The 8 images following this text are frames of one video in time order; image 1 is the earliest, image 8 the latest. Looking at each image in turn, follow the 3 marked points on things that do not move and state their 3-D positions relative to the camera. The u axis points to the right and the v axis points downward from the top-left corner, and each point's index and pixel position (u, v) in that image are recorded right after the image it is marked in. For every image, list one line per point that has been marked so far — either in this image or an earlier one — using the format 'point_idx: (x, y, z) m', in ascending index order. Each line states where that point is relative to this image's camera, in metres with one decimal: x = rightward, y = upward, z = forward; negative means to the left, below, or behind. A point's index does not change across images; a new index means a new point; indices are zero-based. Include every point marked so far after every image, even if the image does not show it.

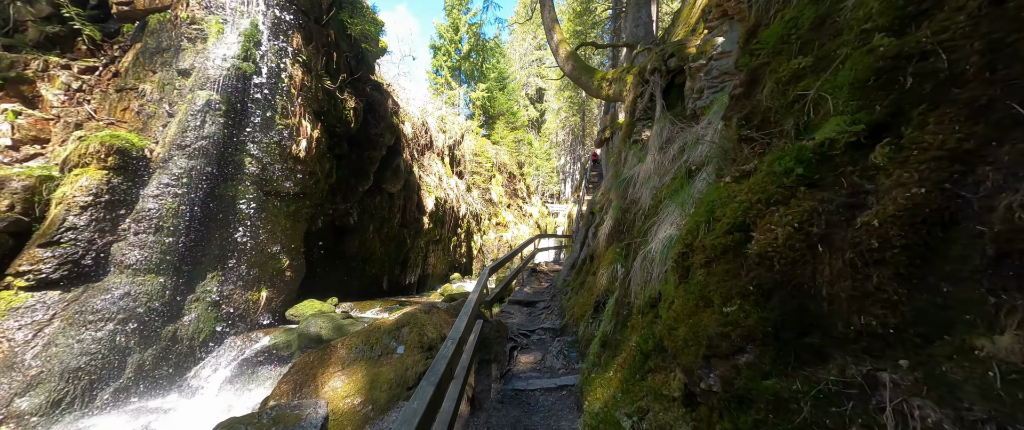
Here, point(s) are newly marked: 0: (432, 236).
0: (-3.6, -1.0, +16.0) m
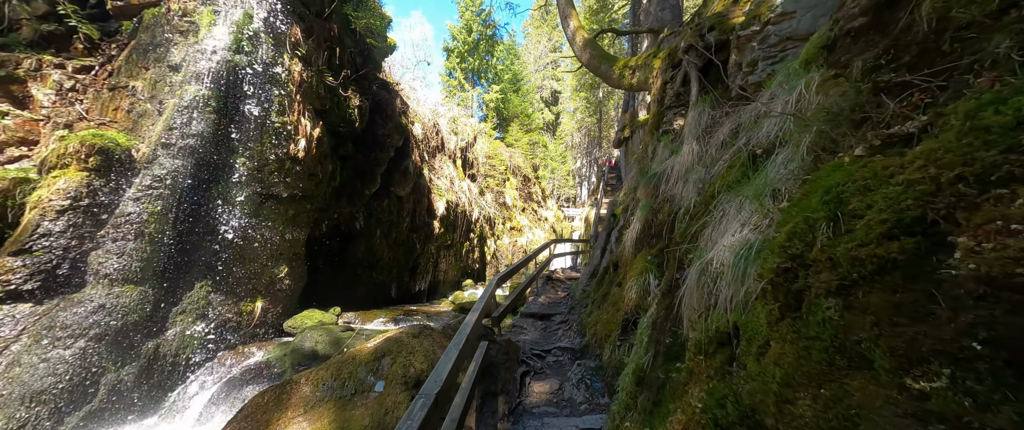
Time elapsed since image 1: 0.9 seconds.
0: (-3.0, -1.1, +15.4) m
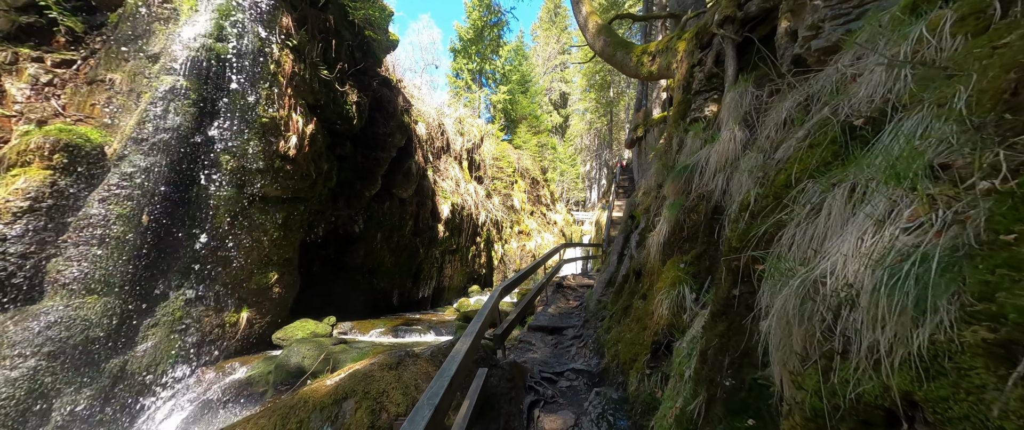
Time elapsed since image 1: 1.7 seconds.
0: (-2.7, -1.3, +14.9) m
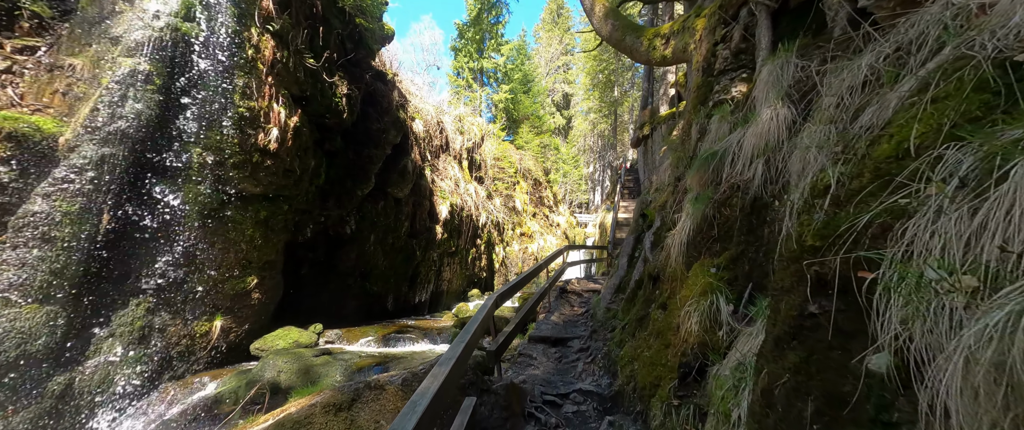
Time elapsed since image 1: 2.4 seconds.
0: (-2.6, -1.3, +14.3) m
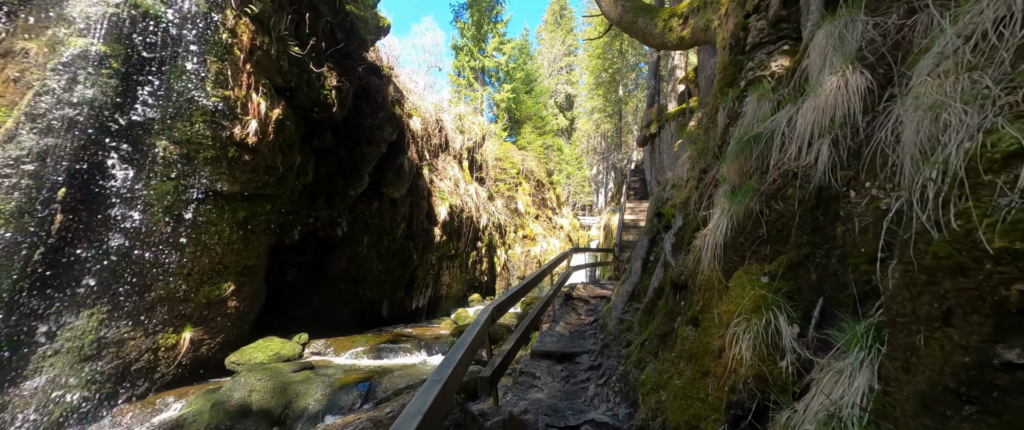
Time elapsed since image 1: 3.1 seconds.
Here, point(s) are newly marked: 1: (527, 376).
0: (-2.5, -1.4, +13.7) m
1: (+0.2, -1.9, +4.3) m
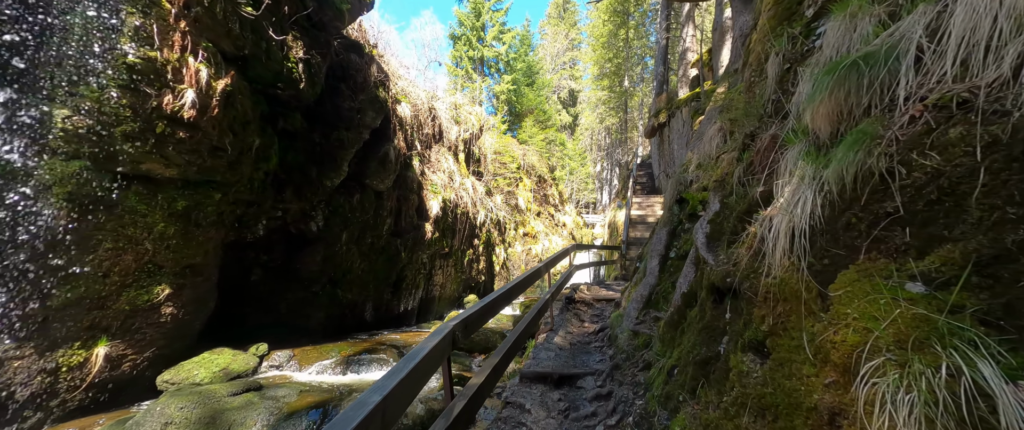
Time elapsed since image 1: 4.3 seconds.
0: (-2.6, -1.2, +12.7) m
1: (0.0, -1.8, +3.2) m
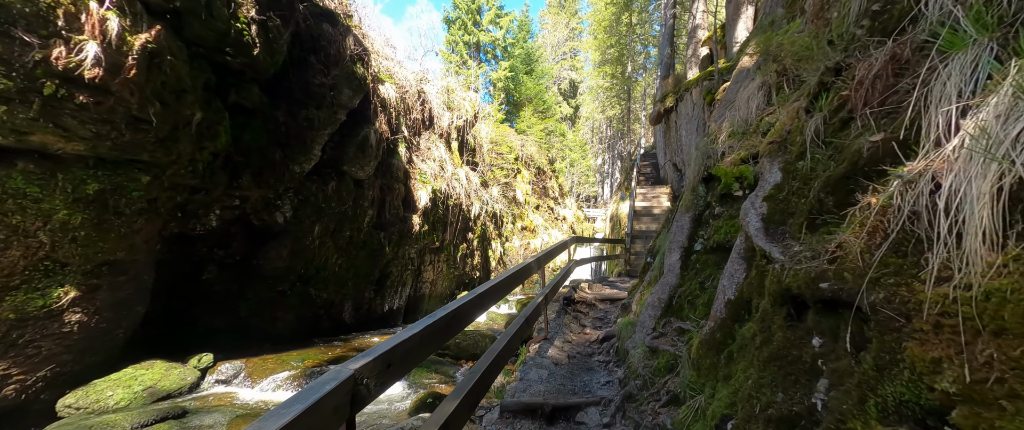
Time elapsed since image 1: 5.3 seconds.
0: (-2.8, -0.9, +11.7) m
1: (-0.1, -1.6, +2.3) m
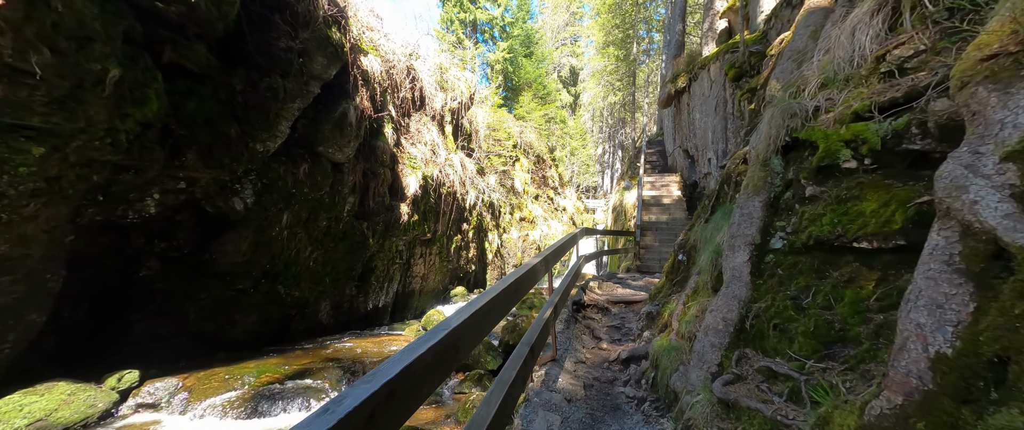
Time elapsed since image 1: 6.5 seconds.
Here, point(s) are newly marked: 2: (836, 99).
0: (-2.8, -0.6, +10.7) m
1: (-0.2, -1.5, +1.3) m
2: (+2.1, +0.8, +2.3) m
